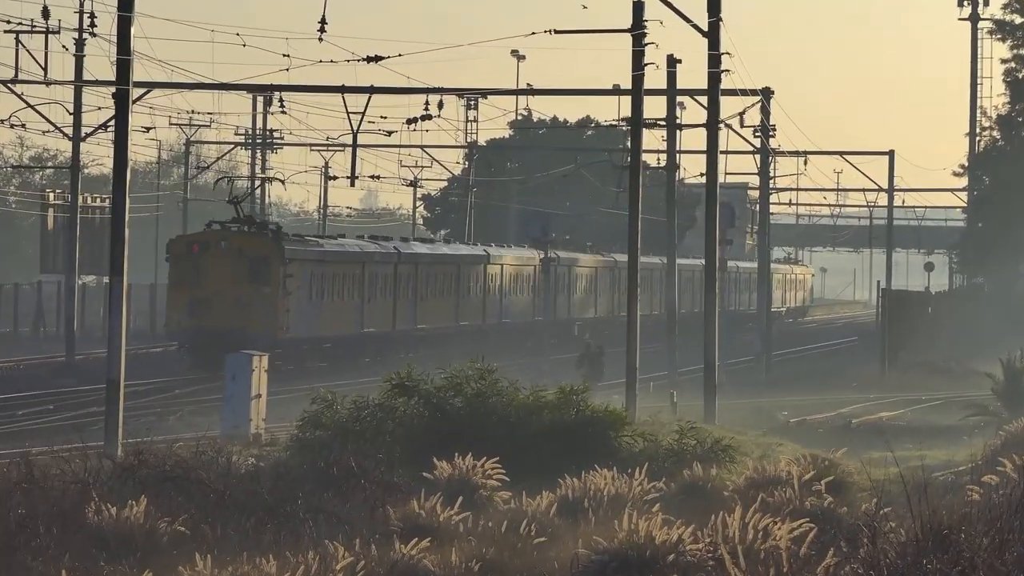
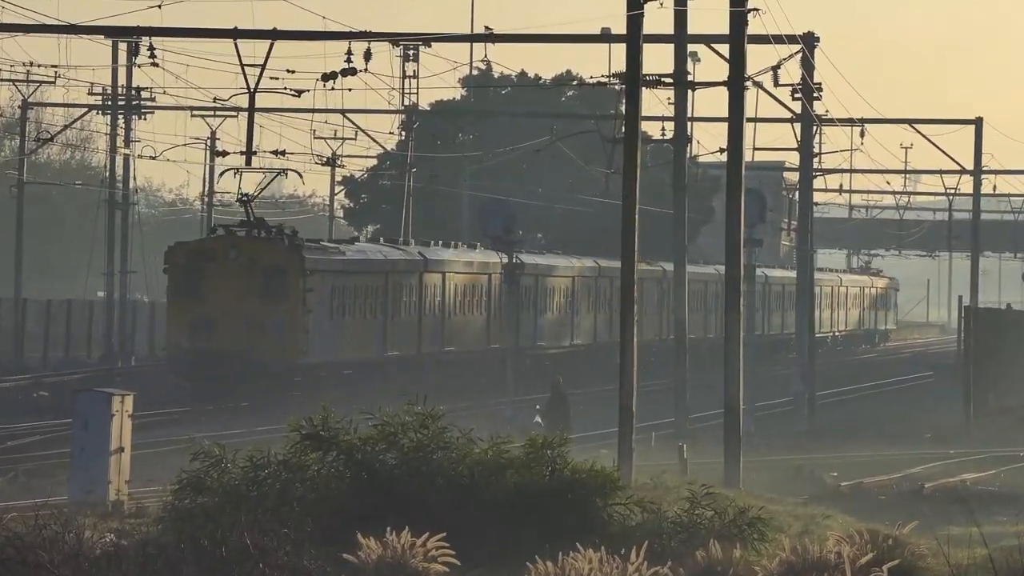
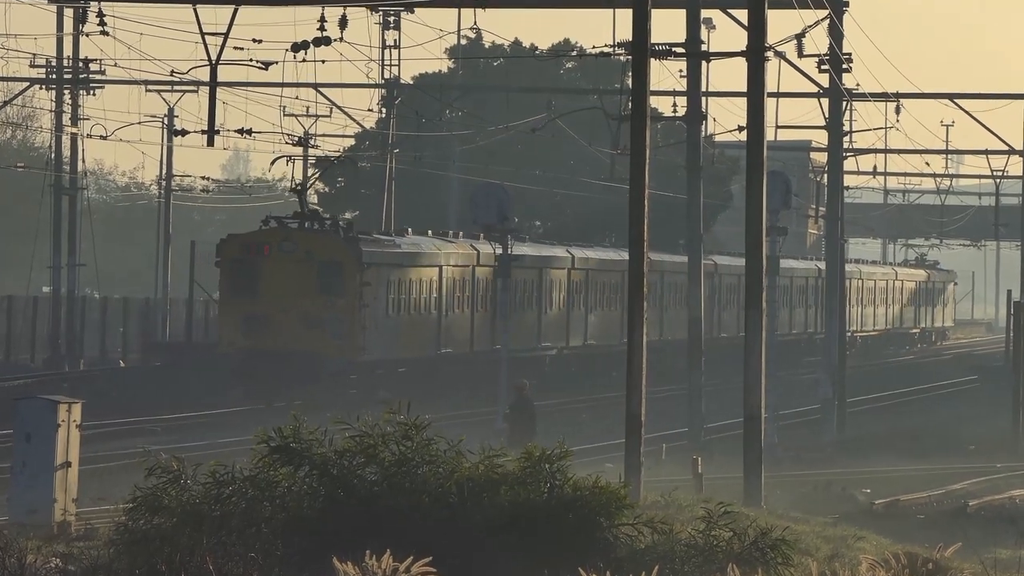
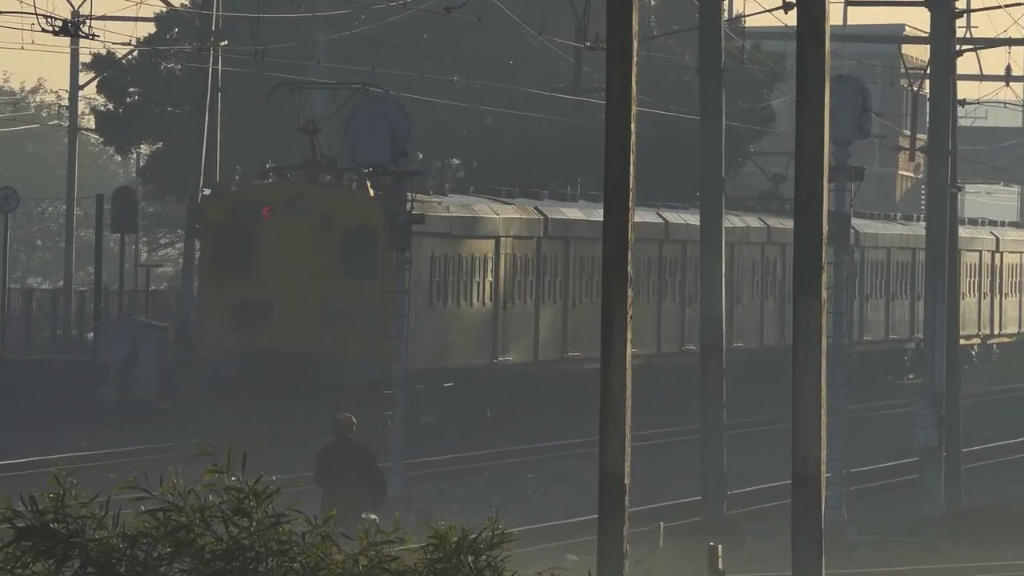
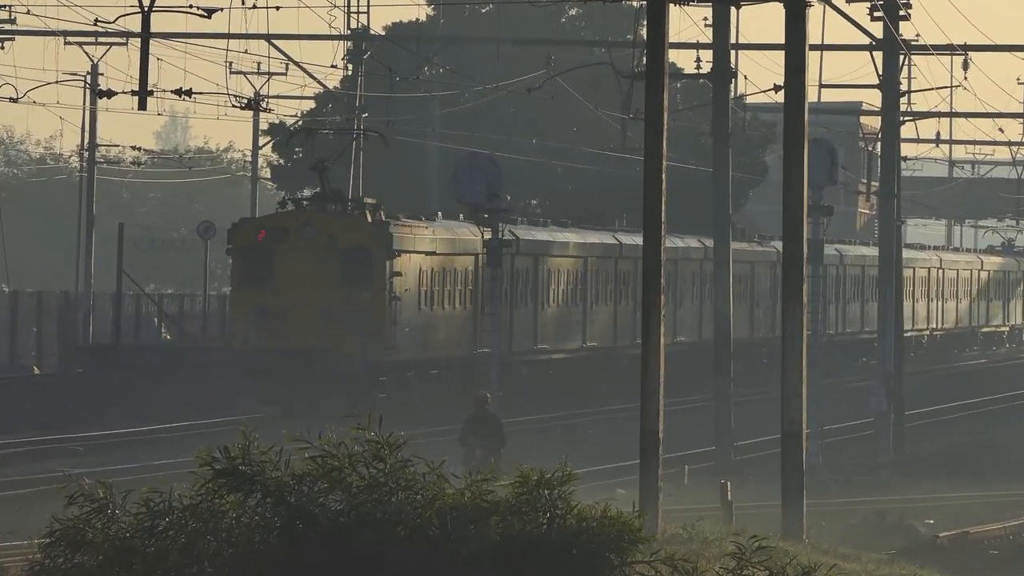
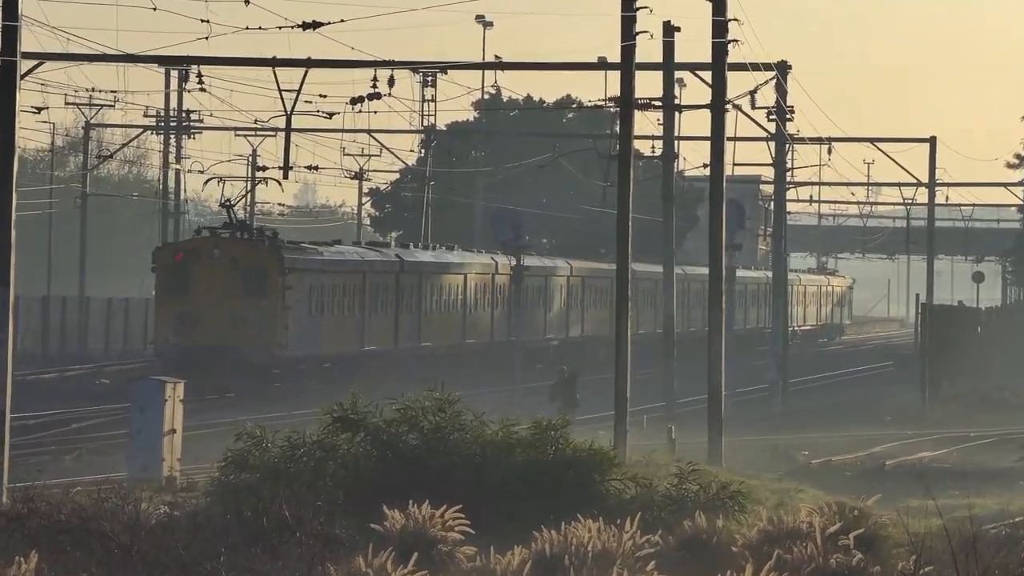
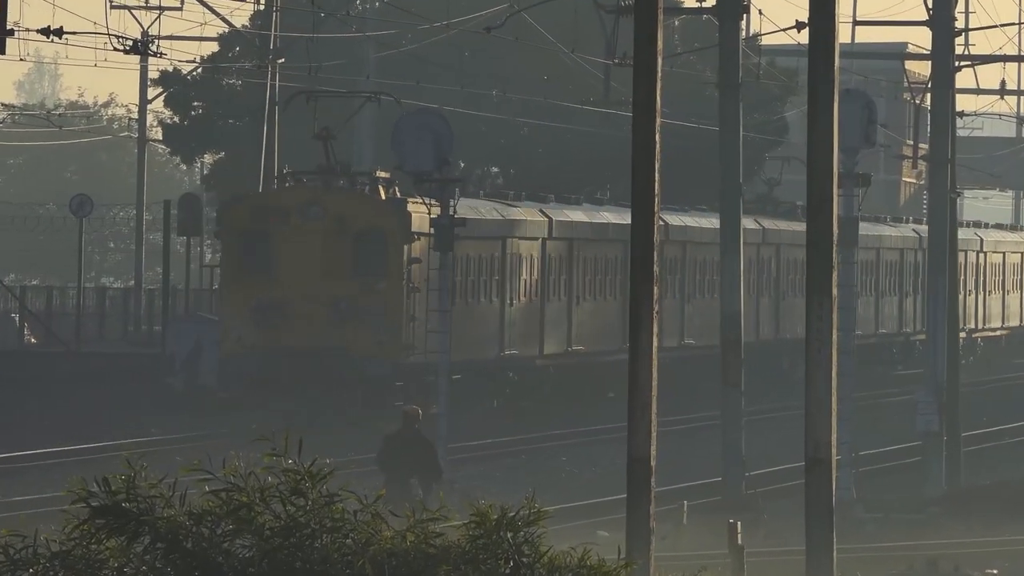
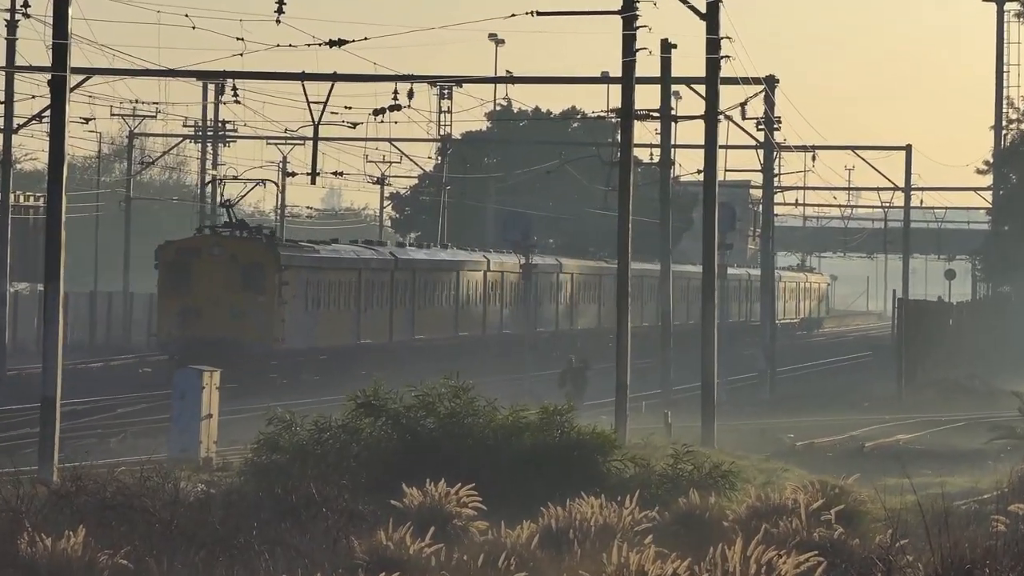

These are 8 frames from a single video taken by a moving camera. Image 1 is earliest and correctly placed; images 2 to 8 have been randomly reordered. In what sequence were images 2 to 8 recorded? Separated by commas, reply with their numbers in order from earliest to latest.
8, 6, 2, 3, 5, 7, 4
